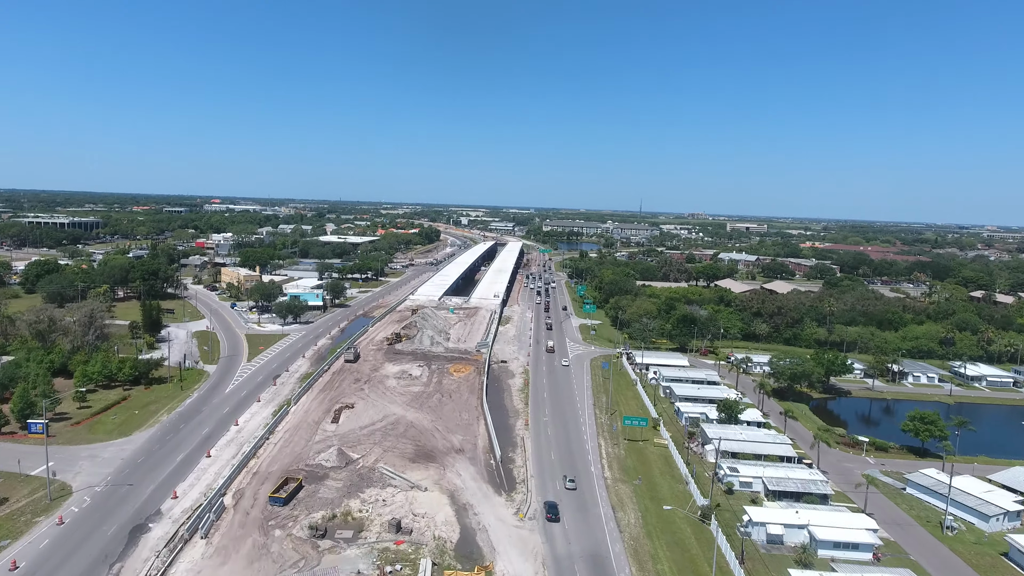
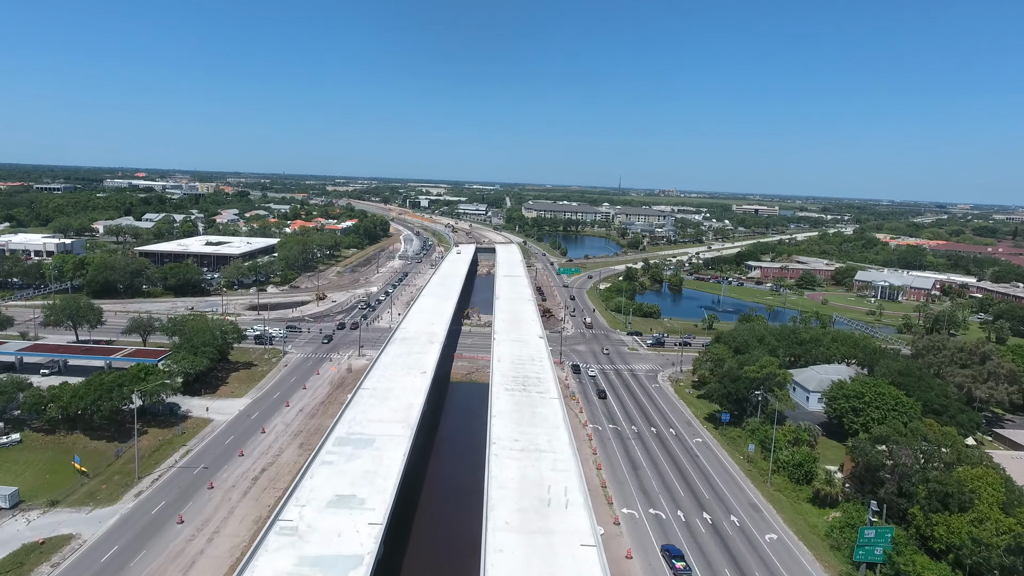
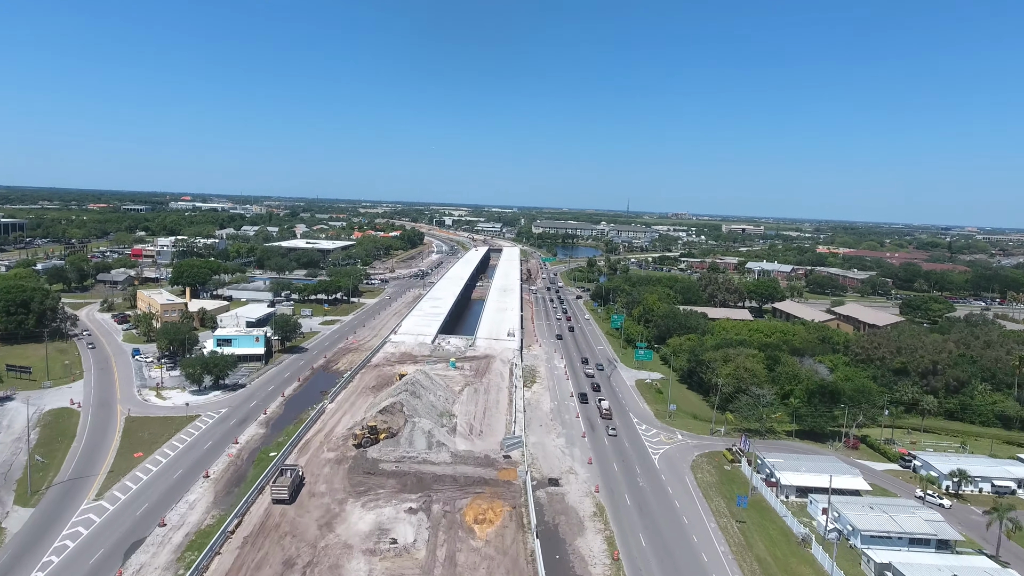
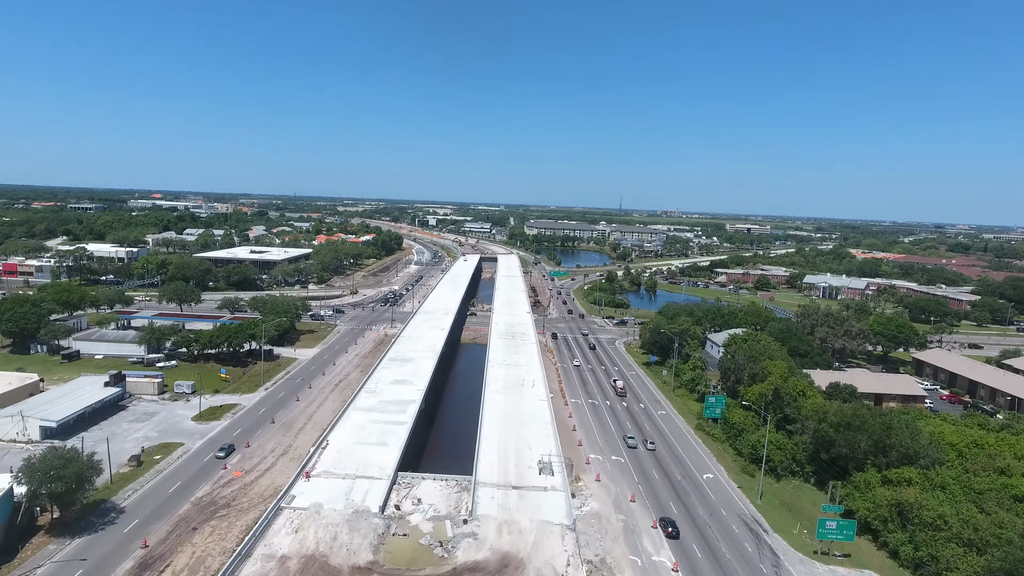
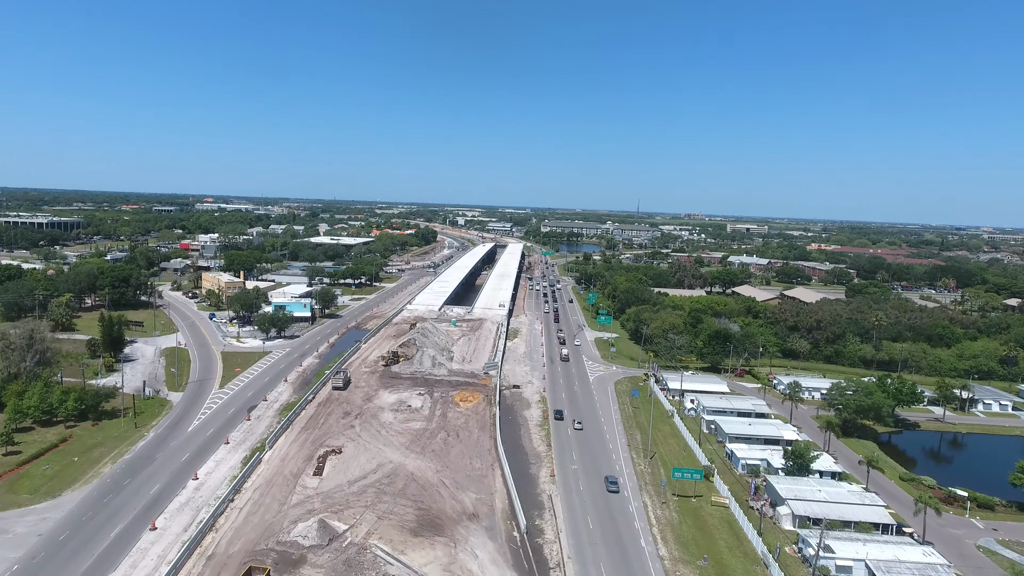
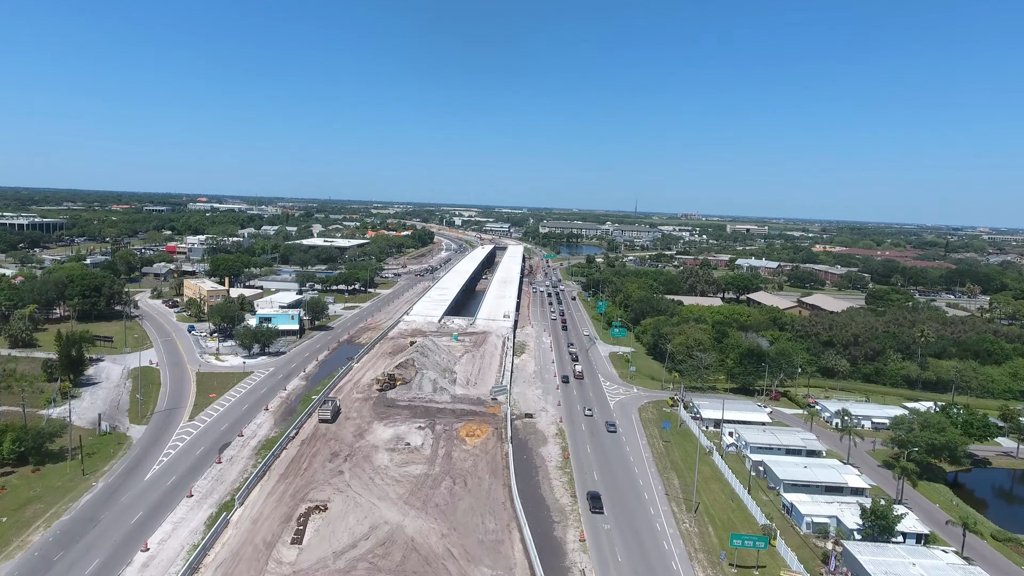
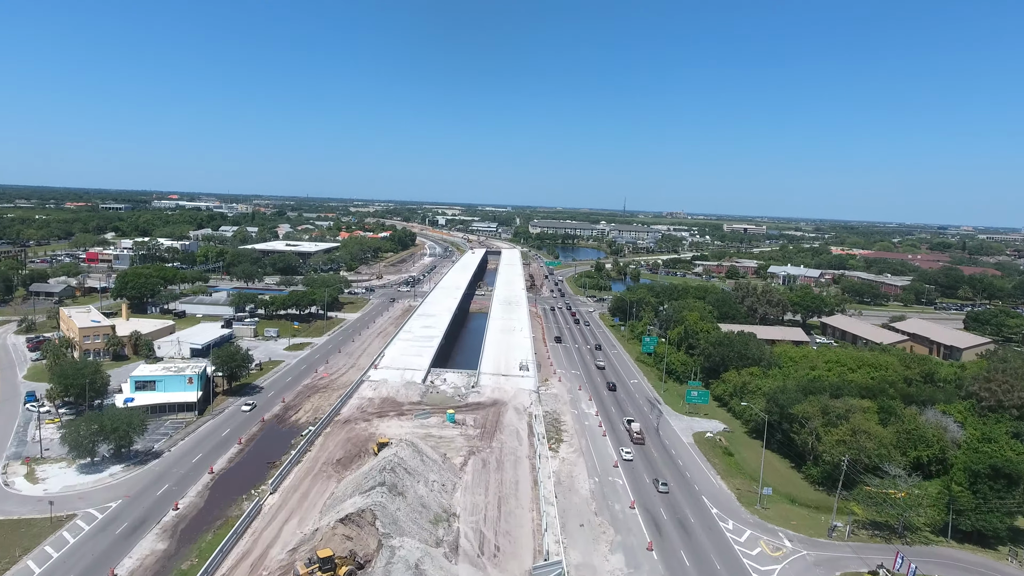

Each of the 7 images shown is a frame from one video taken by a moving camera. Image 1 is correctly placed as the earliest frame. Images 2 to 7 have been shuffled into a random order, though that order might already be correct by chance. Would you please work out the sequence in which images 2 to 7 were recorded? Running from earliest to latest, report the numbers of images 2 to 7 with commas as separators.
5, 6, 3, 7, 4, 2
